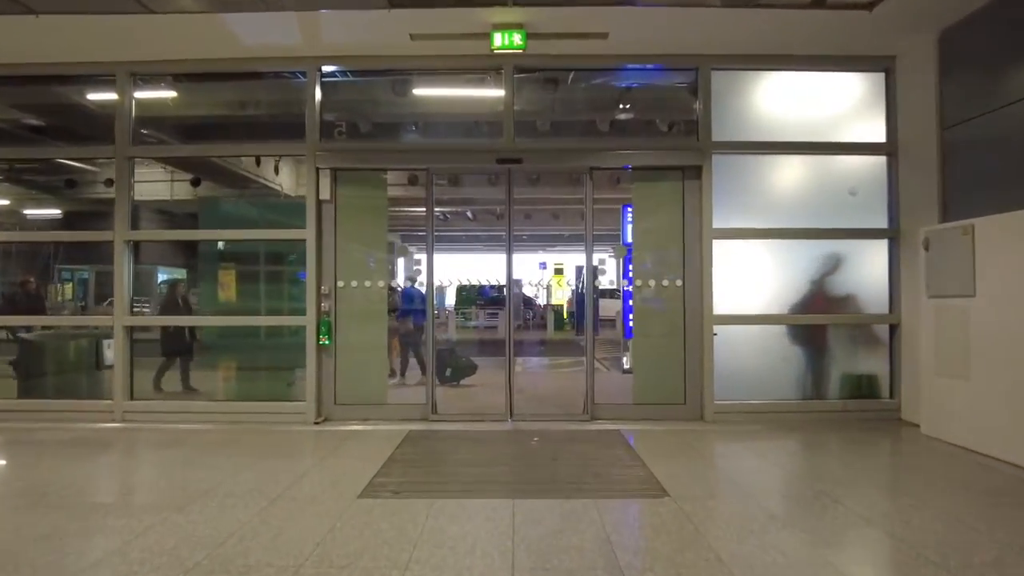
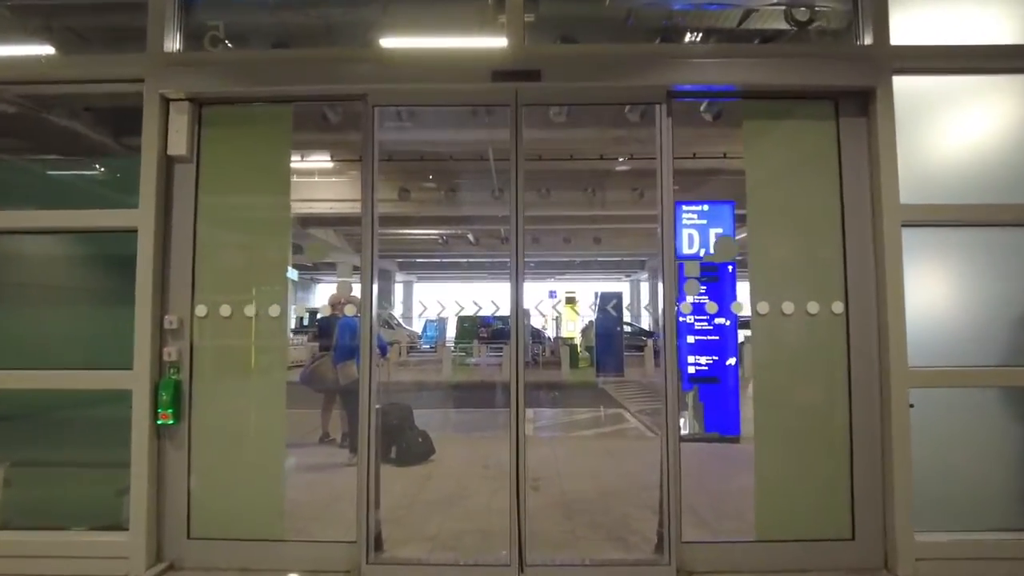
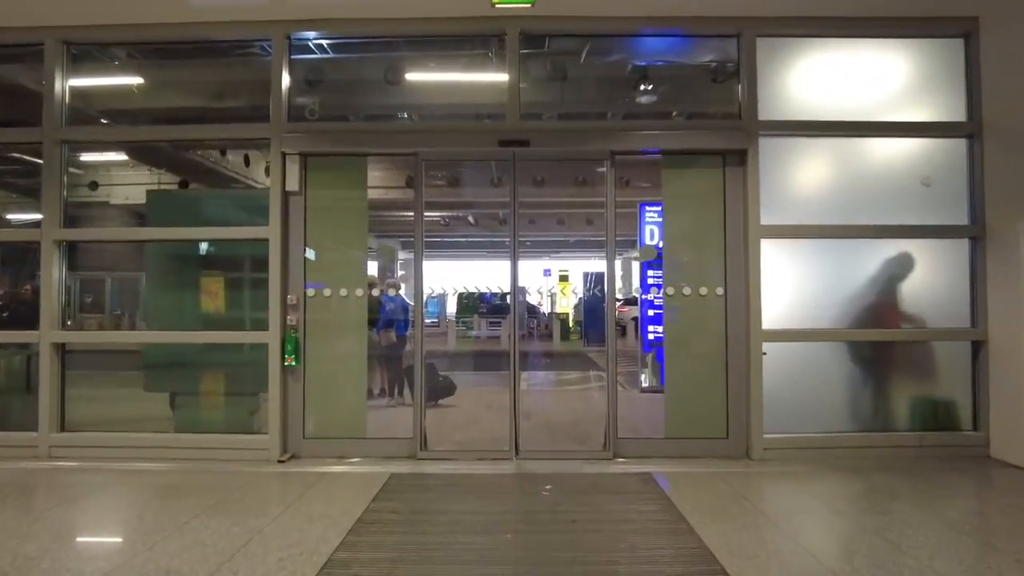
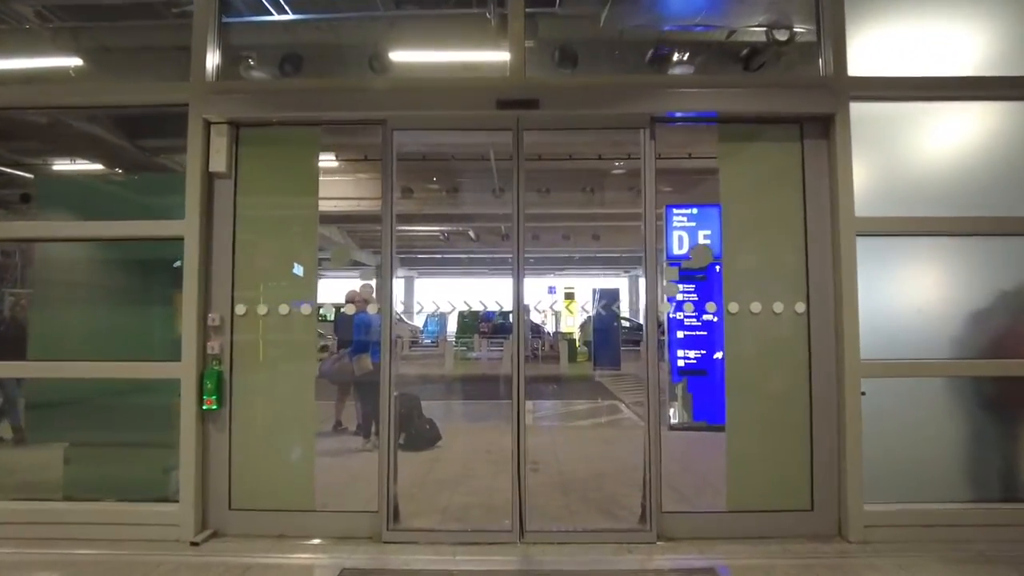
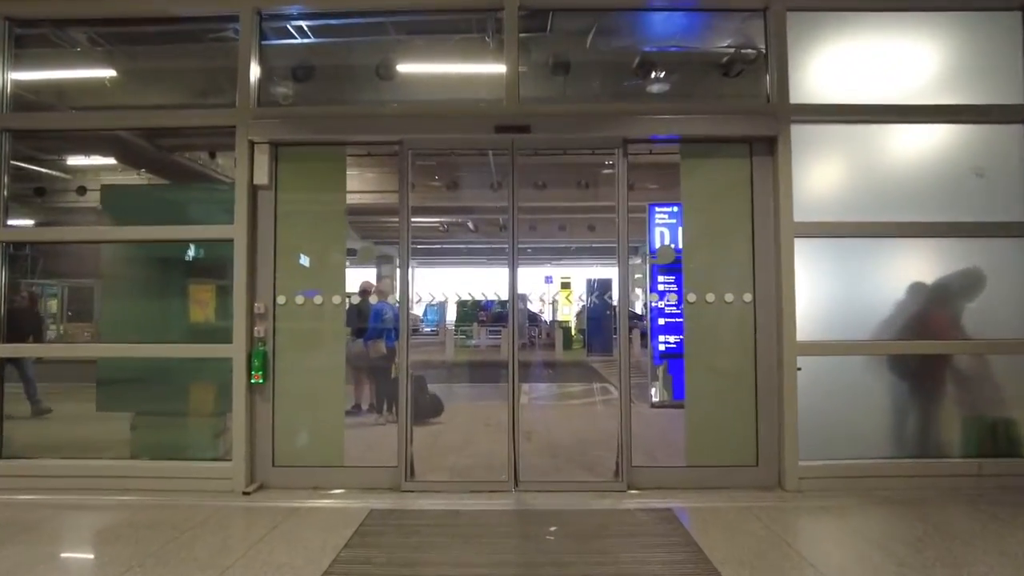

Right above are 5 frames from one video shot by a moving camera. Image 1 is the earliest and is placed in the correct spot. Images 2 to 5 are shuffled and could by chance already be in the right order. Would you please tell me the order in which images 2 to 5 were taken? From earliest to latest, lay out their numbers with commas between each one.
3, 5, 4, 2
